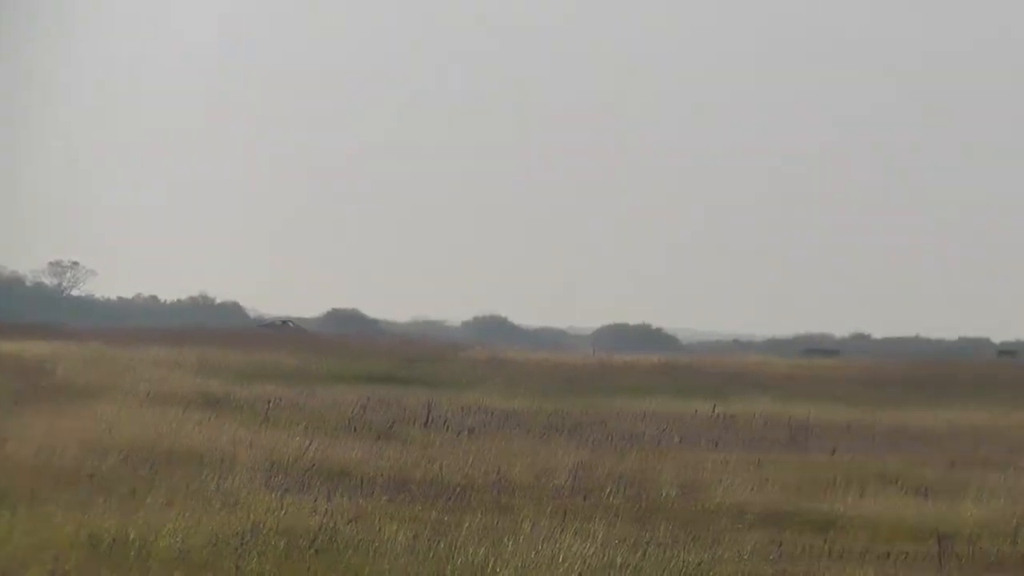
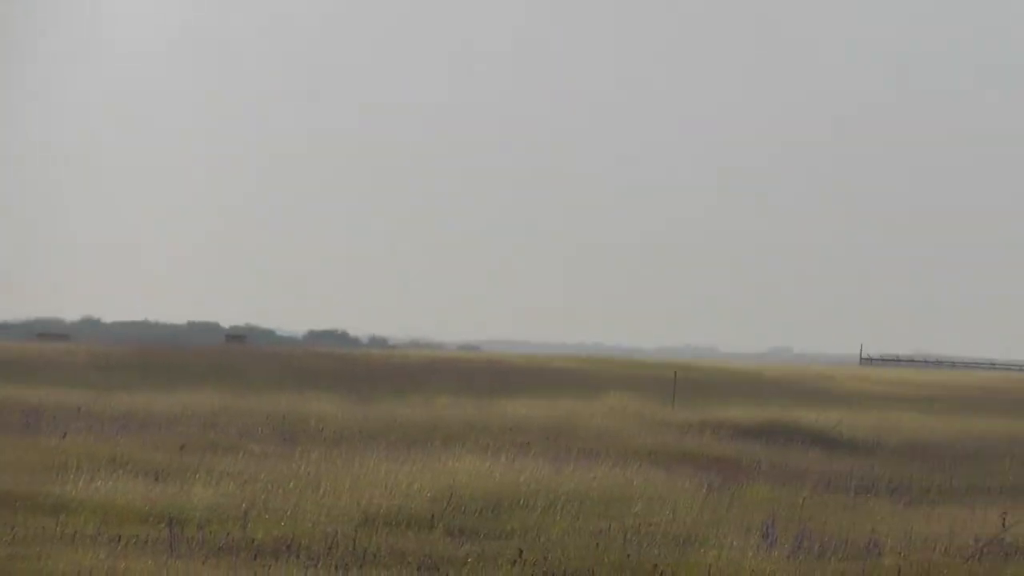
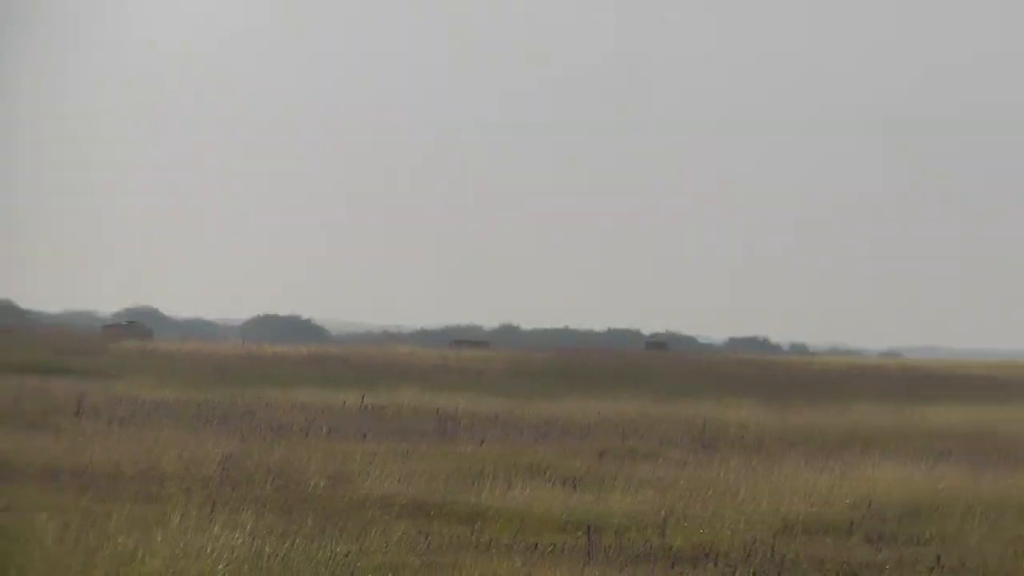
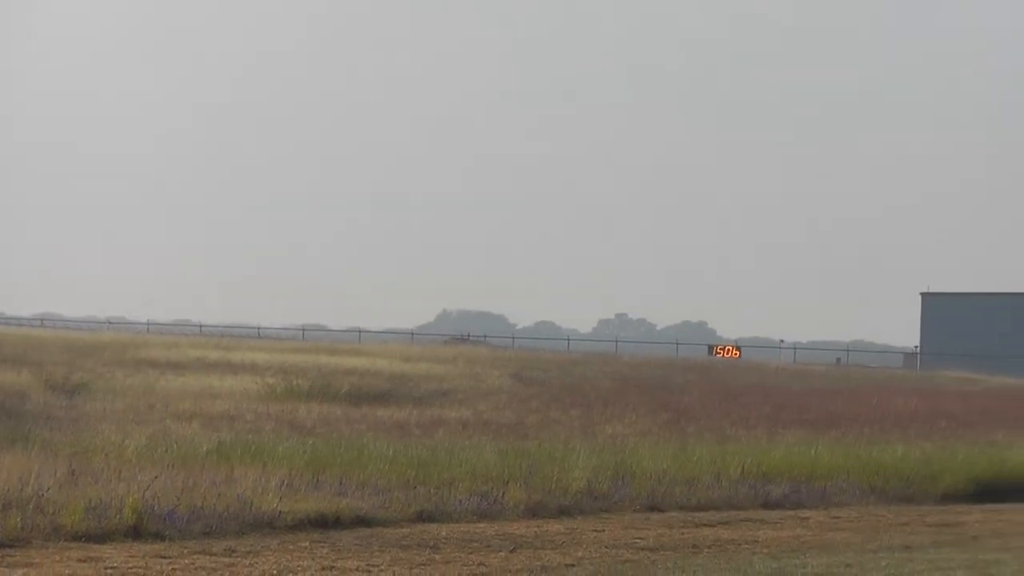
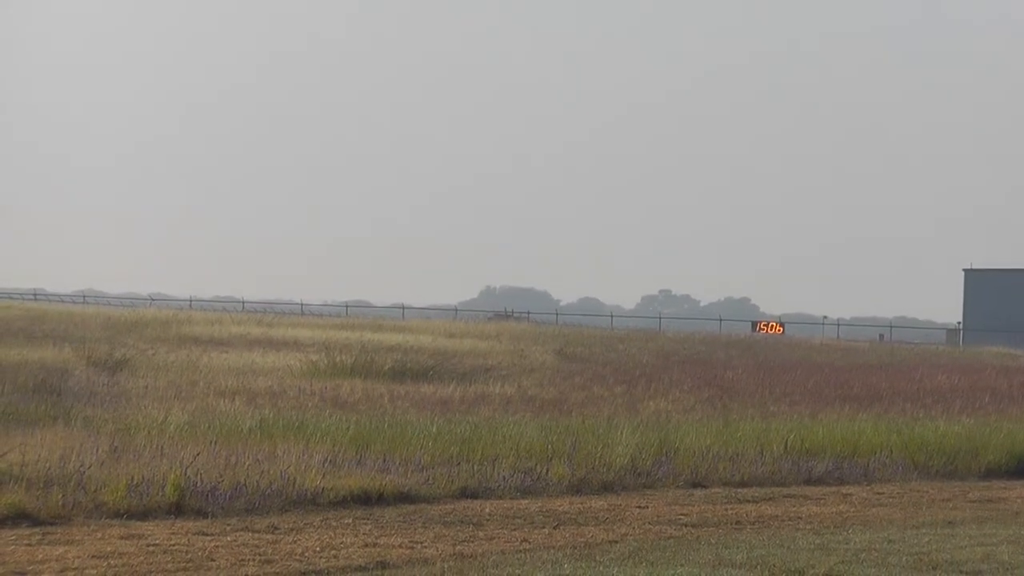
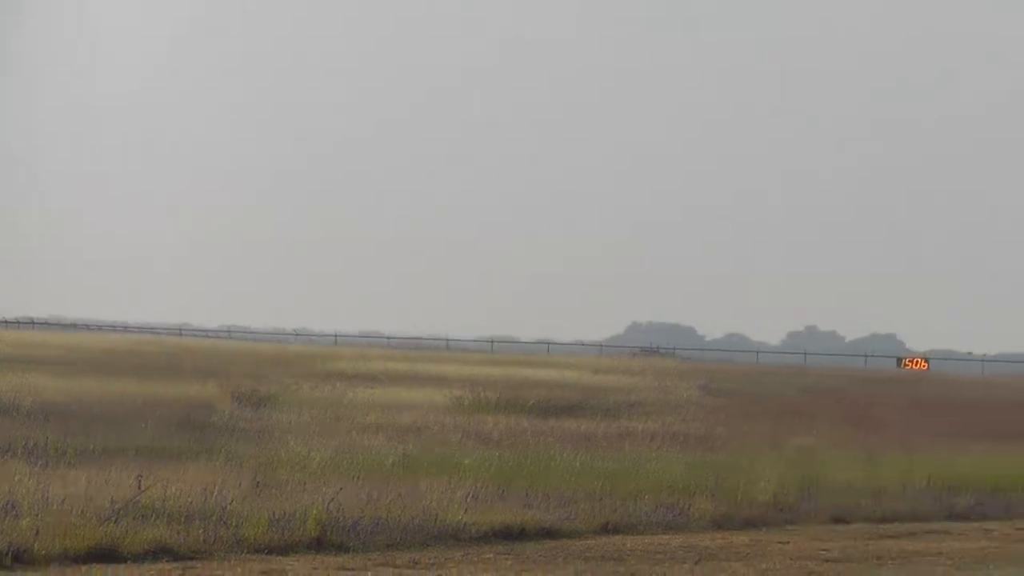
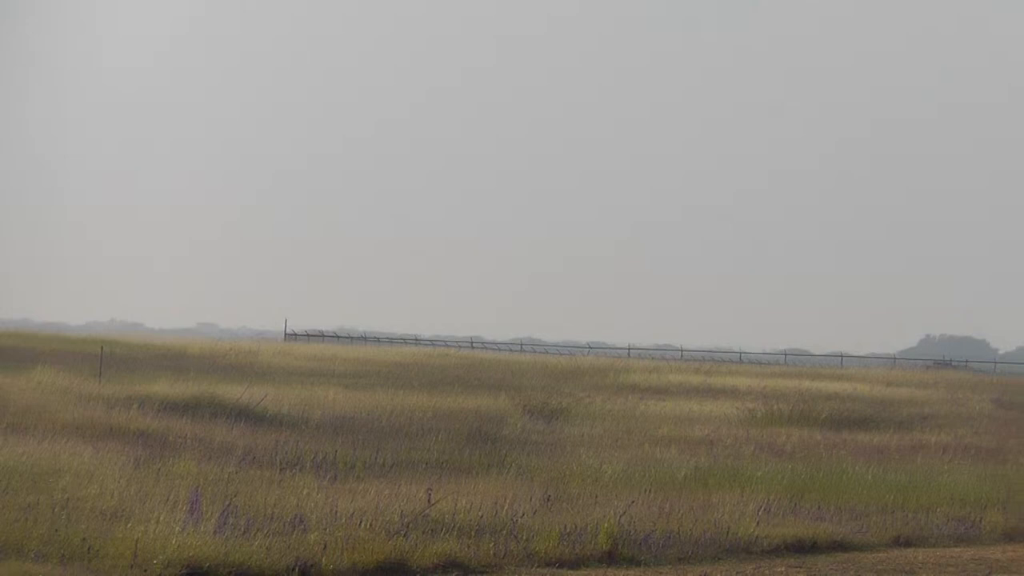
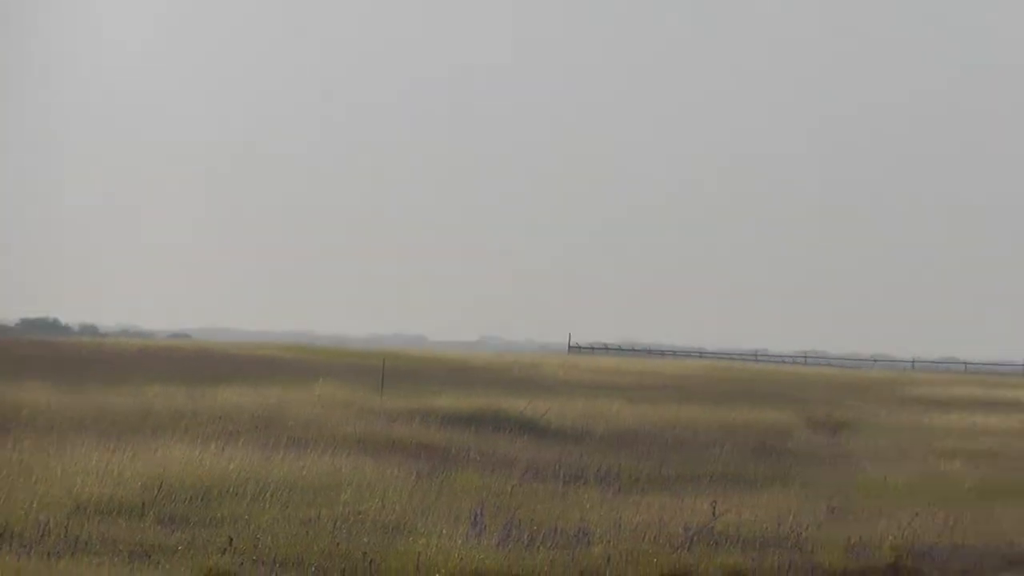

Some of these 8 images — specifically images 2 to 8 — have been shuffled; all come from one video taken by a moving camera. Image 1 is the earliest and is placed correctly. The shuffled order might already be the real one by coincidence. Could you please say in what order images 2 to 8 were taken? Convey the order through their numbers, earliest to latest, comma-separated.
3, 2, 8, 7, 6, 4, 5
